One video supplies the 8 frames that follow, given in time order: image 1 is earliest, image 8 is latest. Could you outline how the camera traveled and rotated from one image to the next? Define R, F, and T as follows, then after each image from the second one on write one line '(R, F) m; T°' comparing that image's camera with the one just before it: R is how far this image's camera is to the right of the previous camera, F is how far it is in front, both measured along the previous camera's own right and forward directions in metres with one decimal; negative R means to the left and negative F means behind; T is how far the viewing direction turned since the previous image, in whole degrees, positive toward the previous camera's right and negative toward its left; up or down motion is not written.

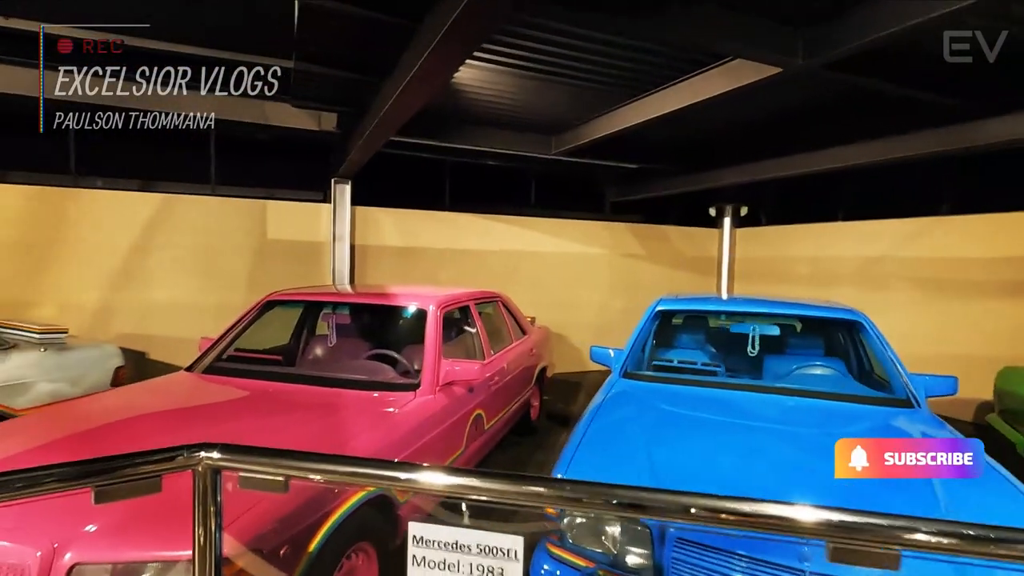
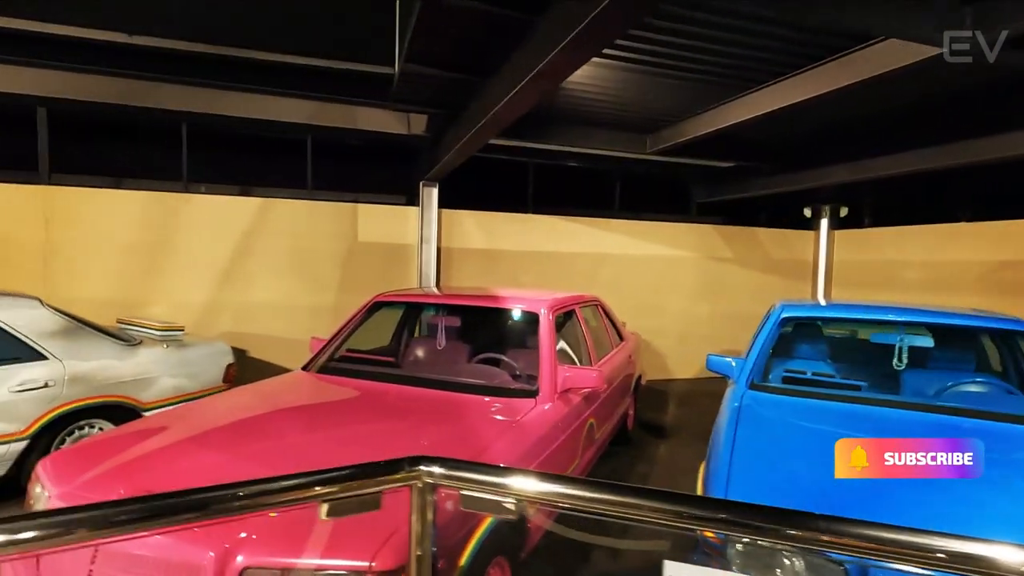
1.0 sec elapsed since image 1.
(-0.4, +0.1) m; -6°
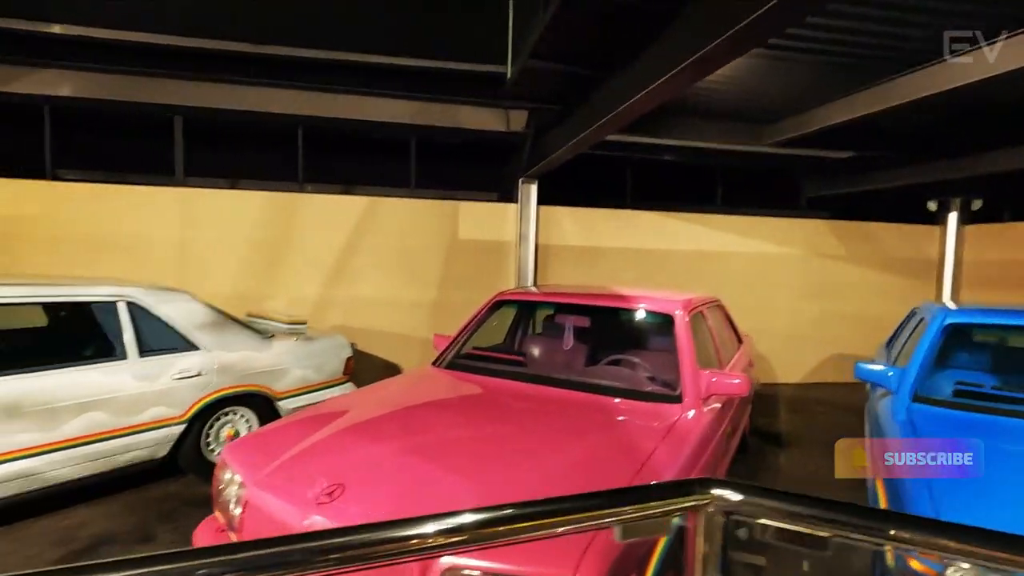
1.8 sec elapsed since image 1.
(-0.4, 0.0) m; -7°
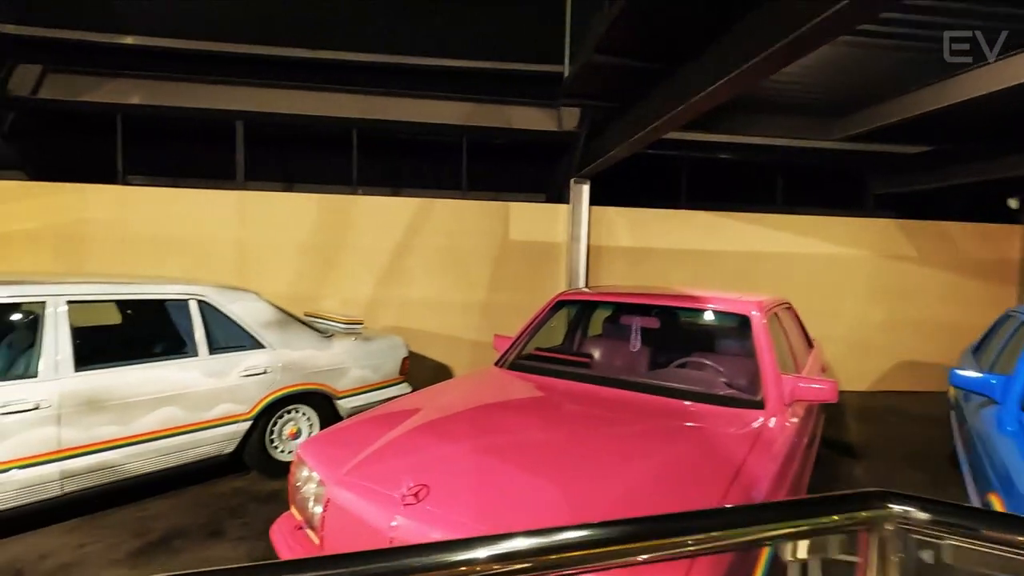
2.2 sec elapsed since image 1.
(-0.2, +0.1) m; -4°
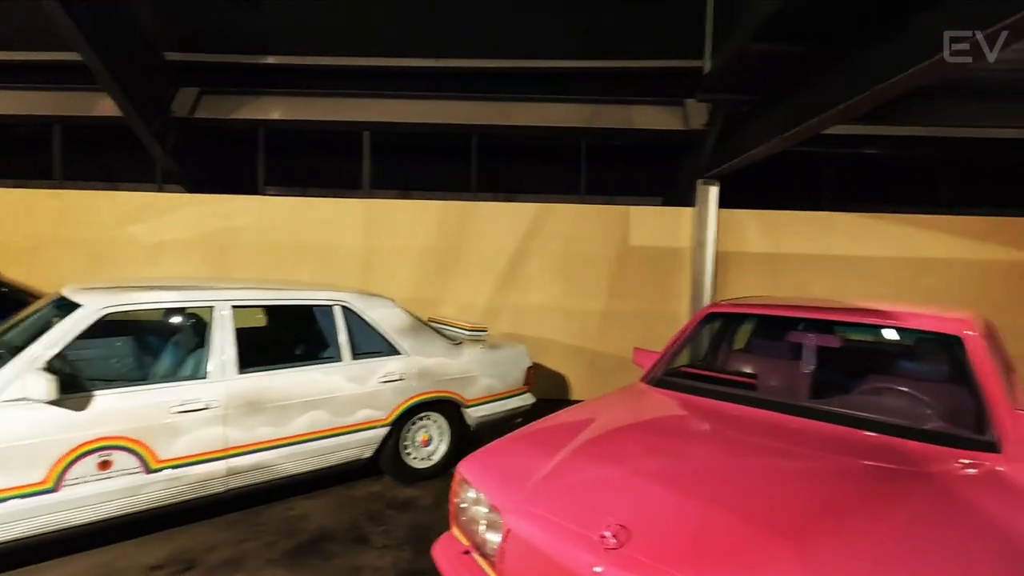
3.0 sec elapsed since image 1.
(-0.4, +0.2) m; -9°
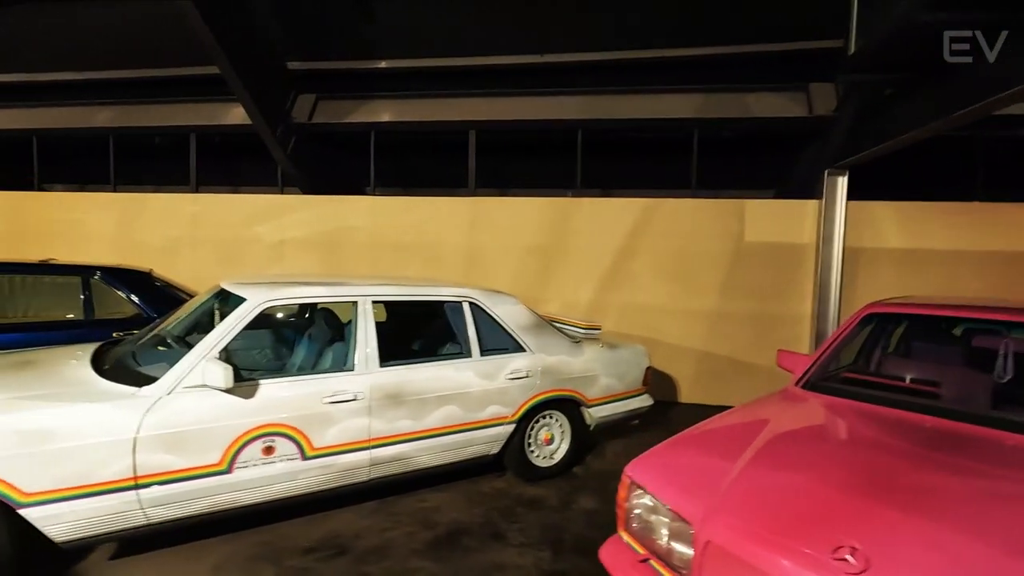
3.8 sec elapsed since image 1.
(-0.4, 0.0) m; -8°
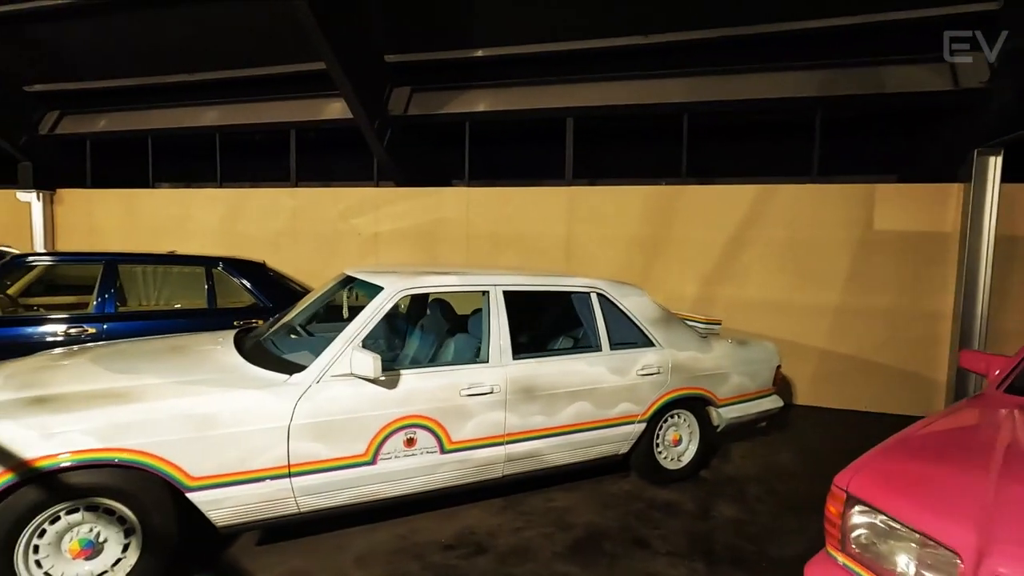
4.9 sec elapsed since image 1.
(-0.5, +0.2) m; -6°
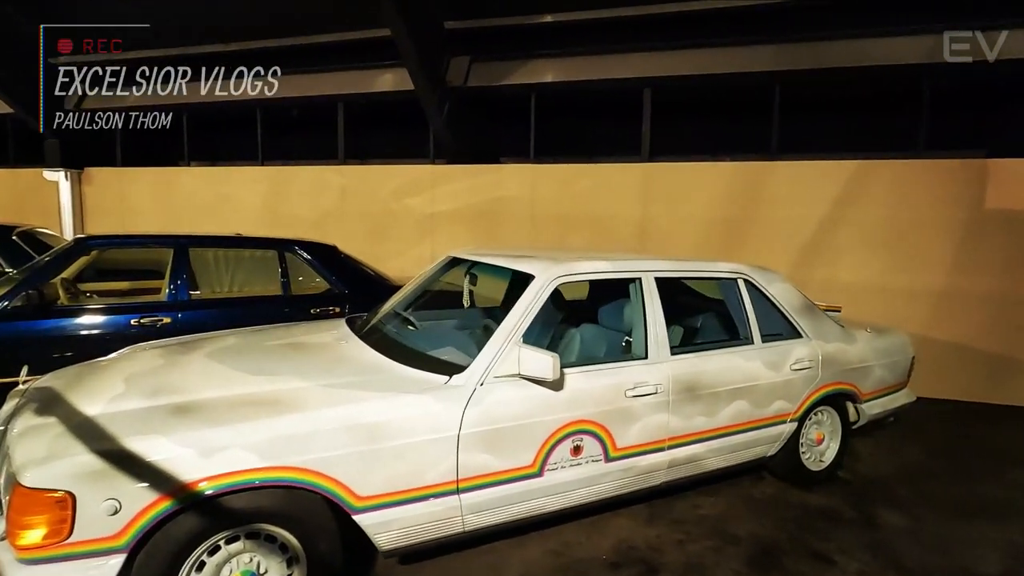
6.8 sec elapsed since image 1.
(-0.8, +0.4) m; 0°
